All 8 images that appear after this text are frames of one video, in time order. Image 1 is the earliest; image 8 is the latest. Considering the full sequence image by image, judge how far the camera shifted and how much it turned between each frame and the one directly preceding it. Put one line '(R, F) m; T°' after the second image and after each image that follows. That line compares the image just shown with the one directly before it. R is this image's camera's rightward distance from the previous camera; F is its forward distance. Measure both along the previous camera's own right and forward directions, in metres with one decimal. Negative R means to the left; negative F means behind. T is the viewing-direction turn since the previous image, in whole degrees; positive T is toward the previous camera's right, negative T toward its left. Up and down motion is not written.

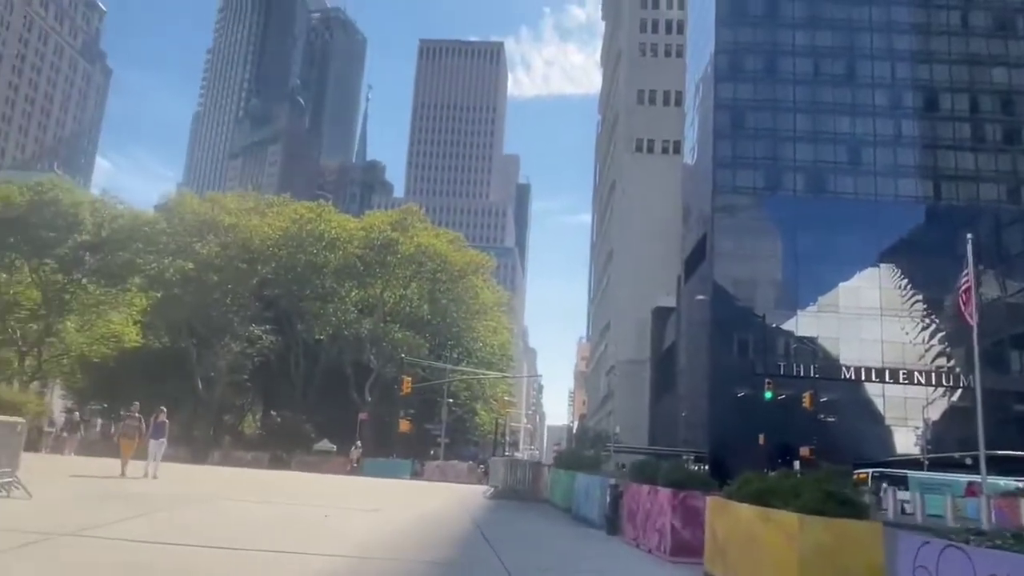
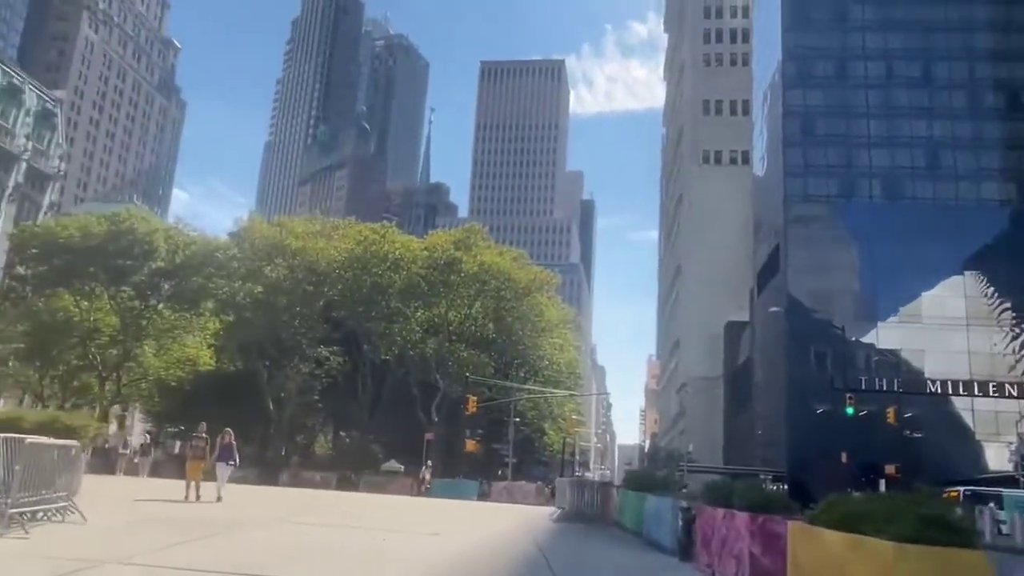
(+0.1, +0.7) m; -5°
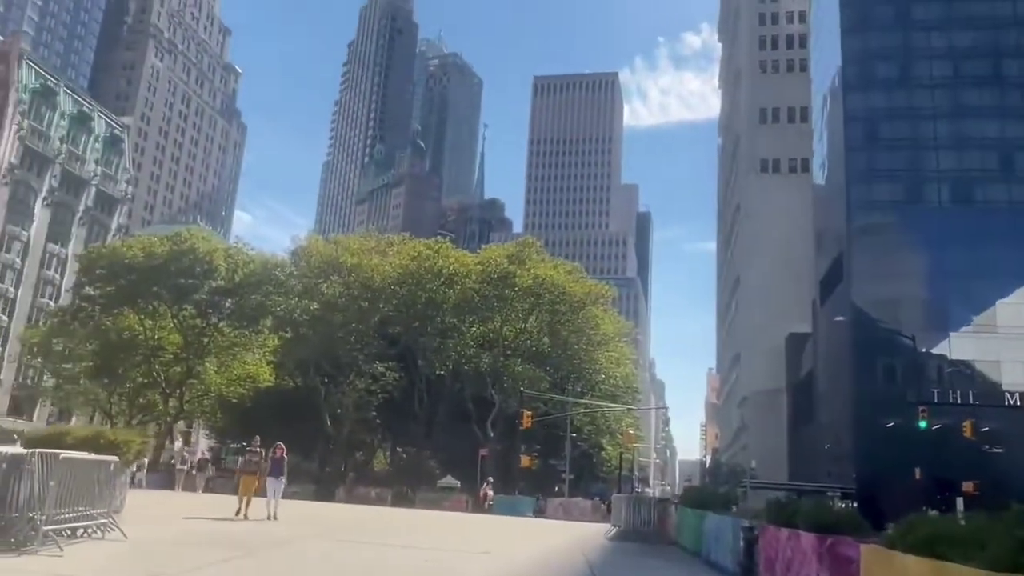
(+0.1, +0.5) m; -4°
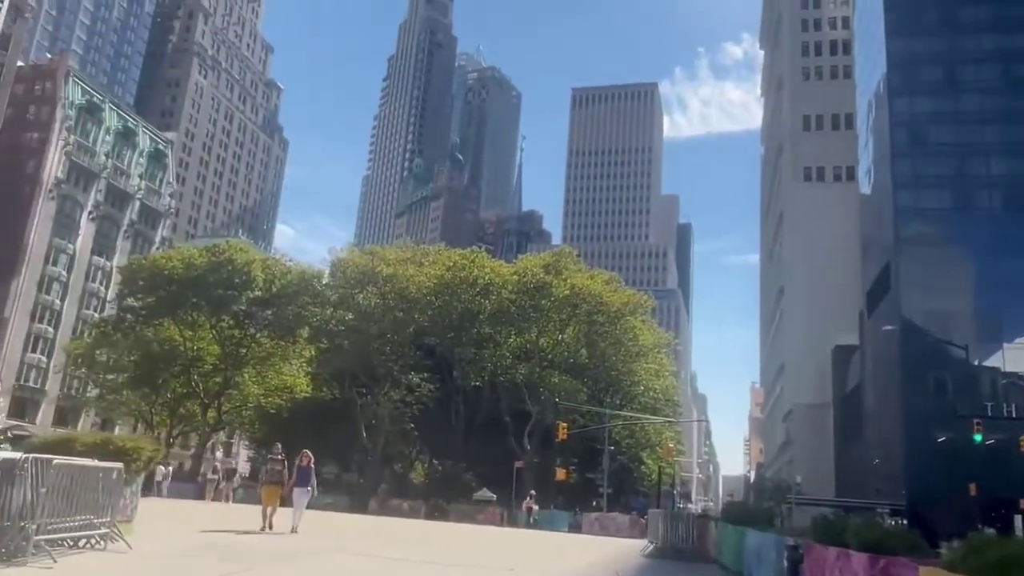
(+0.2, +0.7) m; -3°
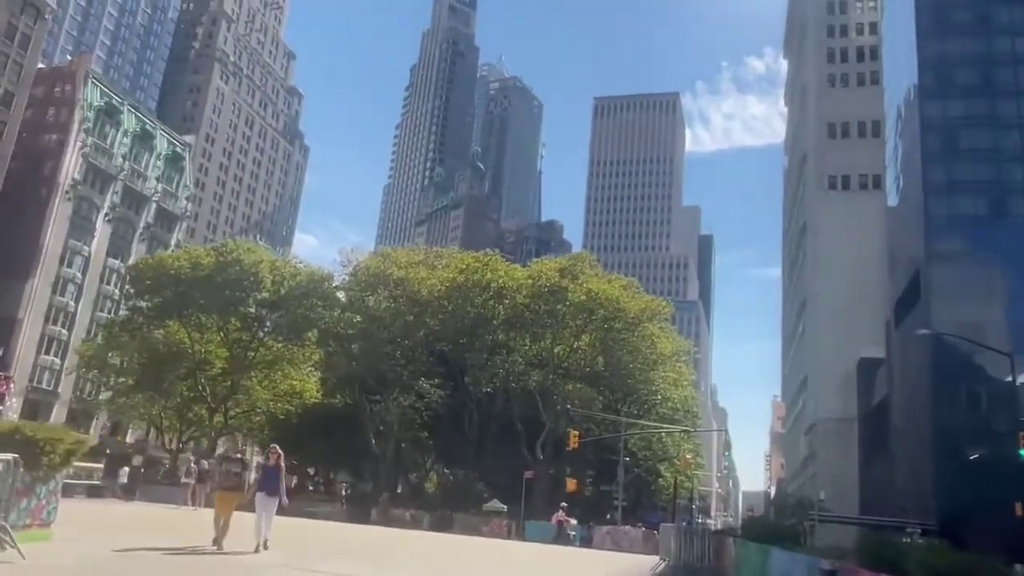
(+0.4, +1.6) m; -1°
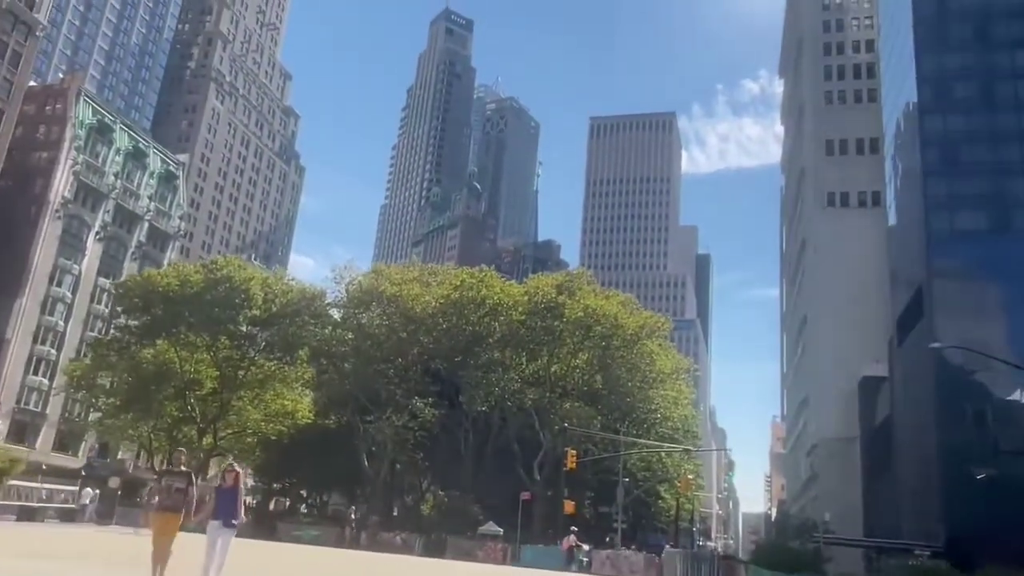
(+0.1, +1.1) m; 0°
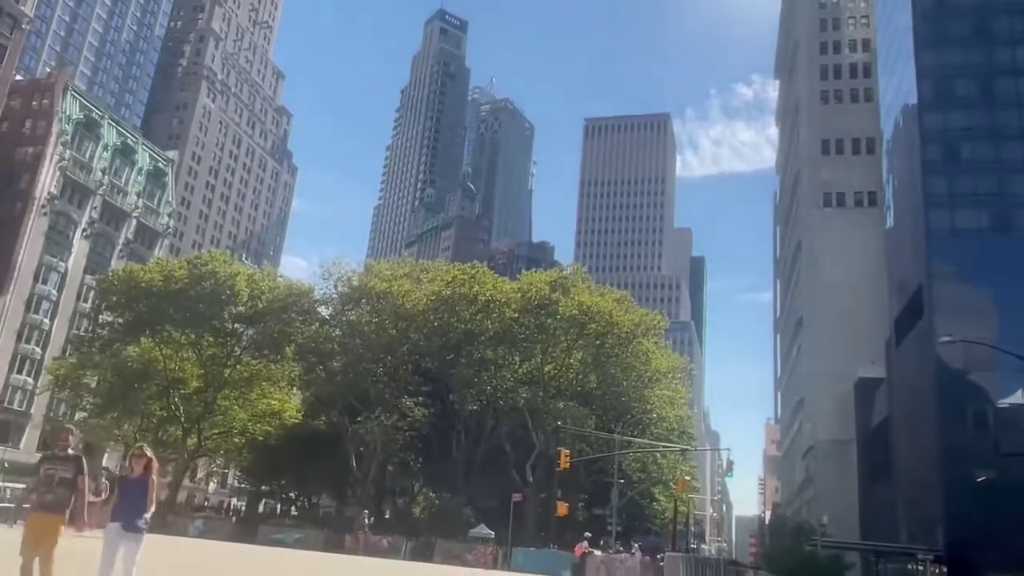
(+0.1, +1.1) m; 0°
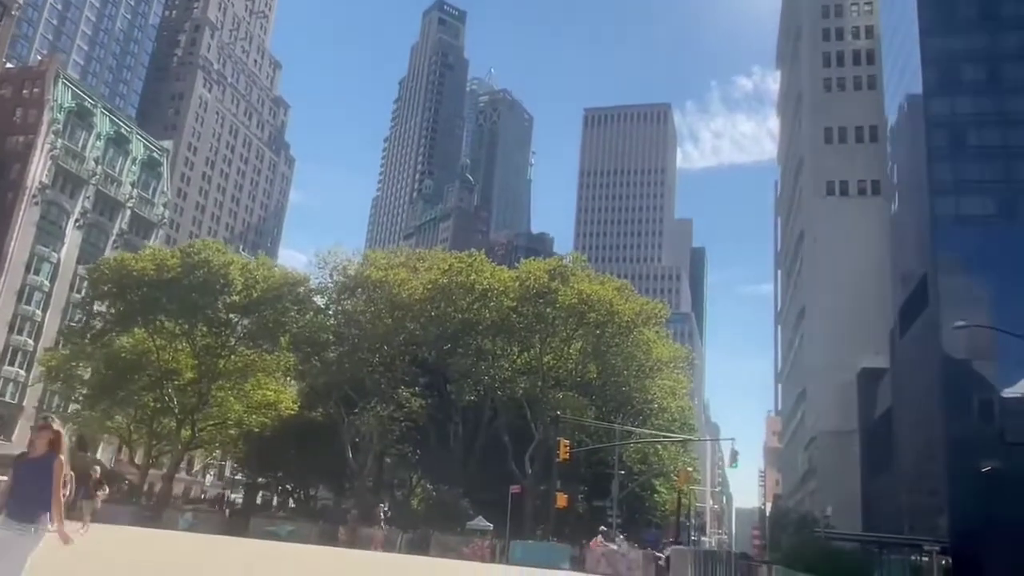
(+0.1, +1.0) m; 0°
